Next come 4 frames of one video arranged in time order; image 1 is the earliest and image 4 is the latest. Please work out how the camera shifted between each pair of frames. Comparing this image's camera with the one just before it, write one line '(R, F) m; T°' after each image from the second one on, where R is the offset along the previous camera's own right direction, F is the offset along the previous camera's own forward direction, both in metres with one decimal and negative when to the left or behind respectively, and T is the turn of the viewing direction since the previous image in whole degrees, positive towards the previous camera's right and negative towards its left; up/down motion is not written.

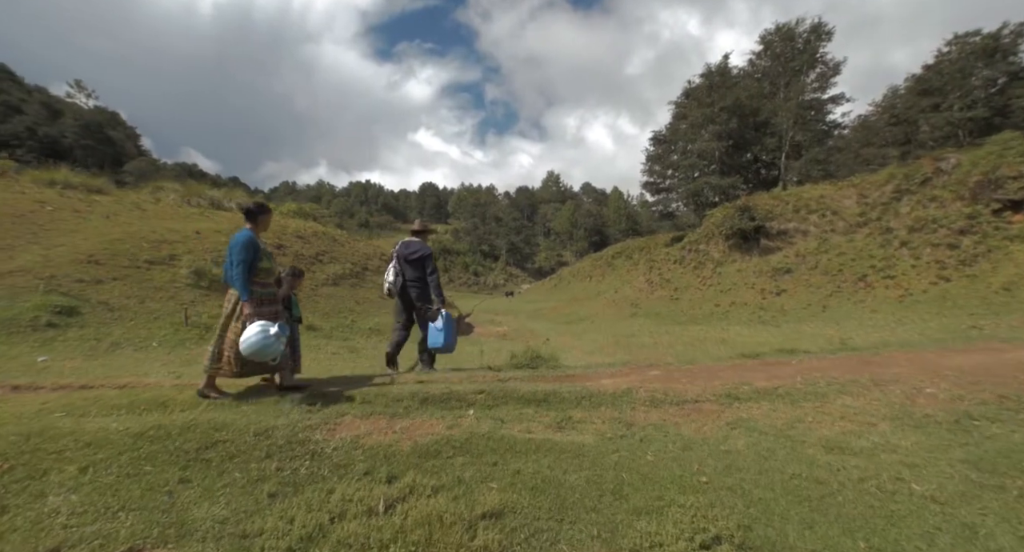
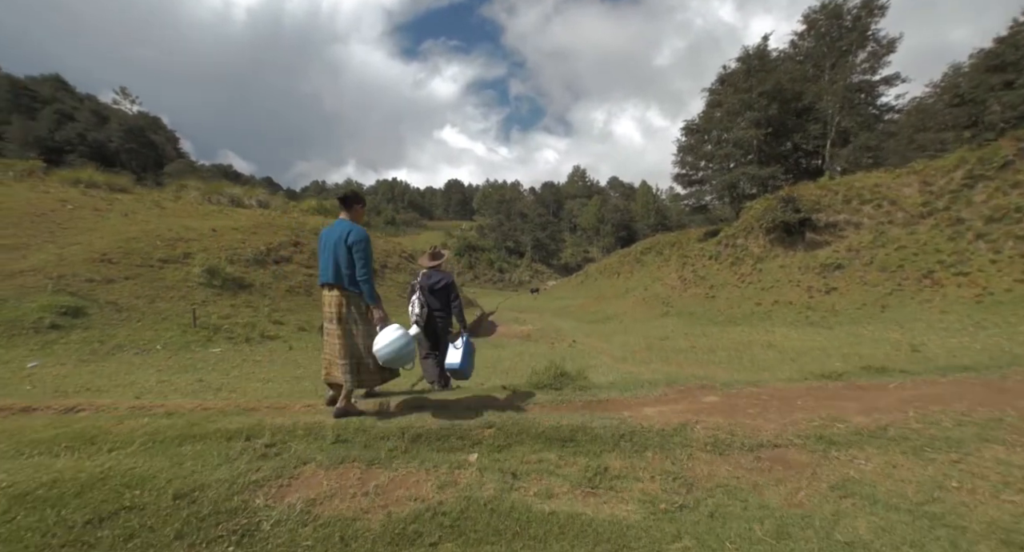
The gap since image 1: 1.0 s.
(+0.1, +0.9) m; -3°
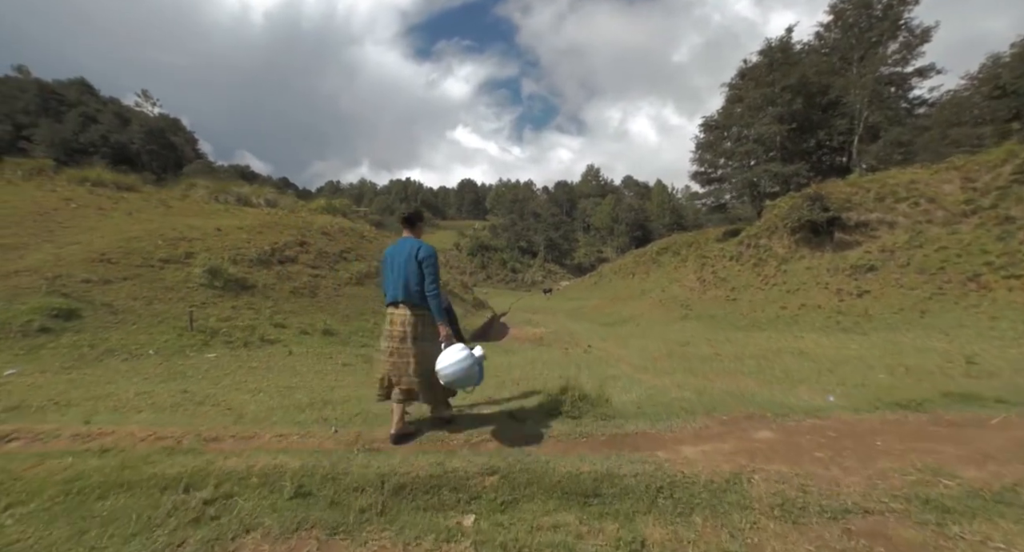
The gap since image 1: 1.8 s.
(0.0, +0.7) m; -2°
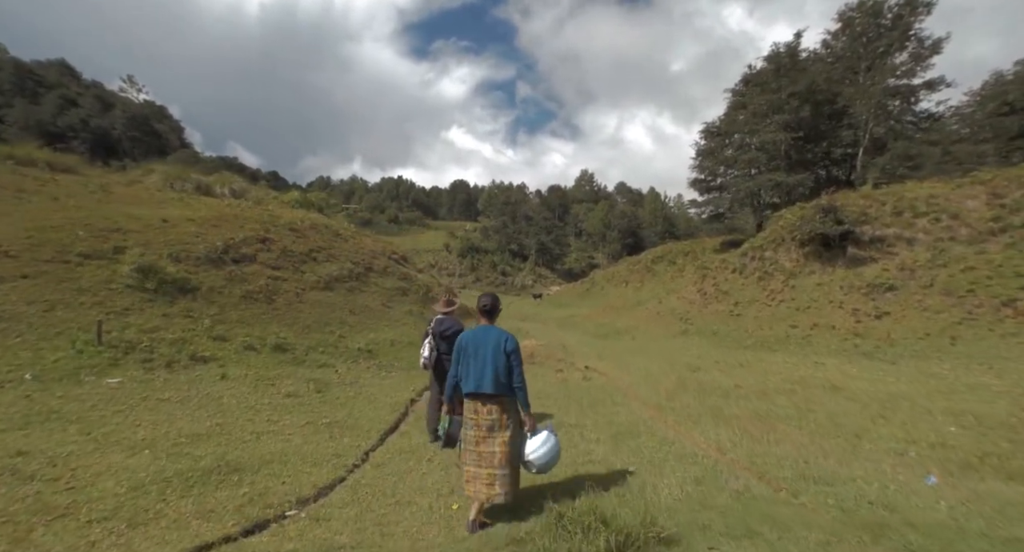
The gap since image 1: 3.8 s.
(0.0, +1.8) m; +1°
